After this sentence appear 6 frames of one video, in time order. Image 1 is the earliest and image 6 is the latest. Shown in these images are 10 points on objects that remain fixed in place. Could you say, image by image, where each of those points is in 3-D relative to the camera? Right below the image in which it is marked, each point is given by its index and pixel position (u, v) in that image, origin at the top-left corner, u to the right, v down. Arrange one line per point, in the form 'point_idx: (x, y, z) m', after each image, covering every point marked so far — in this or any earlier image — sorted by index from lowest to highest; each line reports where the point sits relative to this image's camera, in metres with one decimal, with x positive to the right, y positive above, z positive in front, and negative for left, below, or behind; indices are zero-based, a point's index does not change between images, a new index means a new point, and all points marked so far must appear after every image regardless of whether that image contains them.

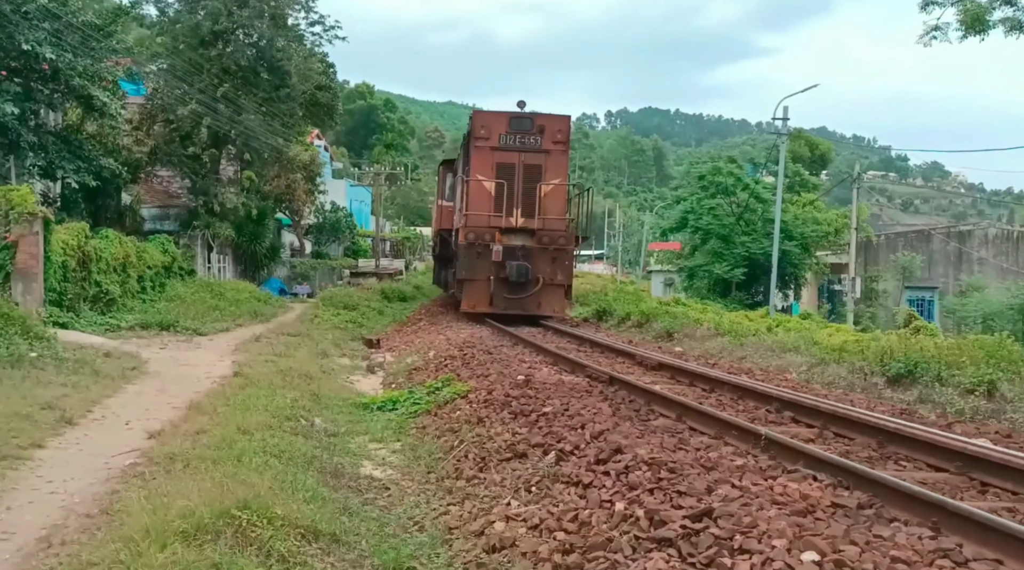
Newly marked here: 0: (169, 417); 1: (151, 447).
0: (-2.9, -1.1, +9.1) m
1: (-2.4, -1.1, +7.3) m
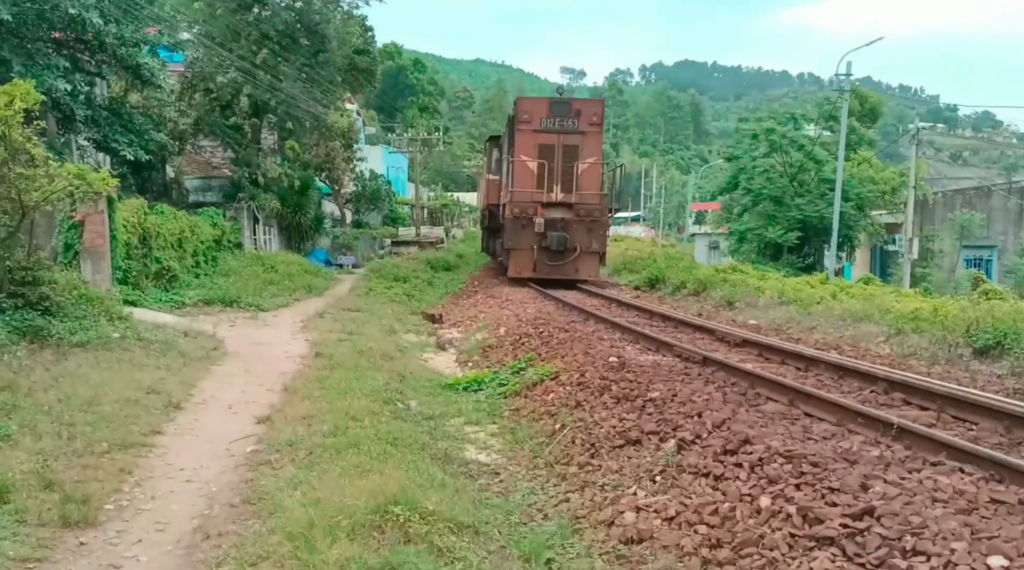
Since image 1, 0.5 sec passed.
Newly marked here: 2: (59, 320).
0: (-2.1, -1.0, +9.2) m
1: (-1.7, -1.0, +7.4) m
2: (-5.3, -0.4, +12.6) m
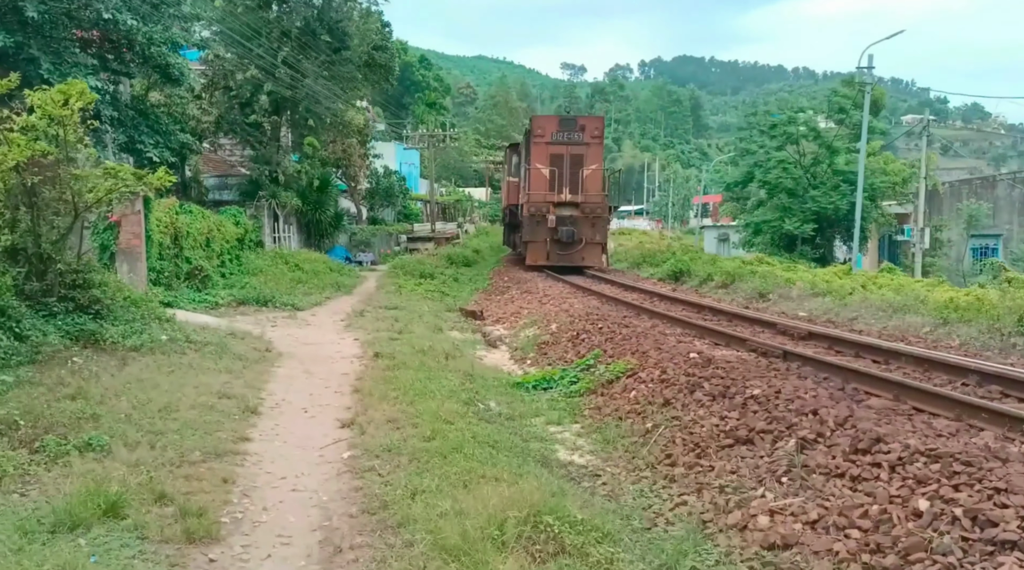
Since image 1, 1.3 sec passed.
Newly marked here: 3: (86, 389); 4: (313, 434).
0: (-1.4, -1.0, +9.1) m
1: (-1.0, -1.0, +7.3) m
2: (-4.6, -0.4, +12.5) m
3: (-3.5, -0.9, +8.9) m
4: (-1.4, -1.1, +7.8) m
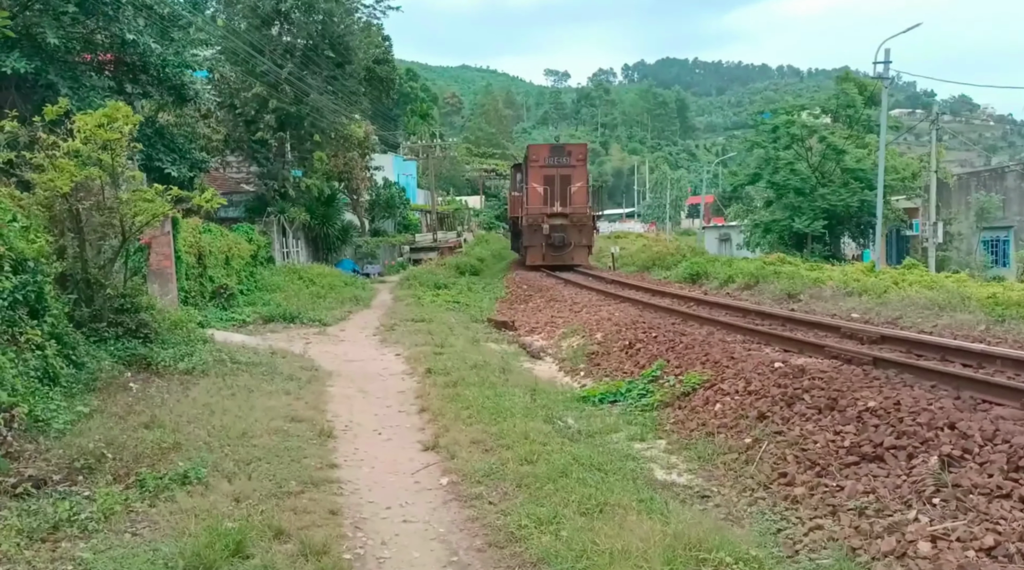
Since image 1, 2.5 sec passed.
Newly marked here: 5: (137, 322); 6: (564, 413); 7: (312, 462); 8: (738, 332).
0: (-0.8, -1.2, +8.8) m
1: (-0.4, -1.2, +6.9) m
2: (-4.0, -0.7, +12.2) m
3: (-2.8, -1.1, +8.6) m
4: (-0.8, -1.2, +7.5) m
5: (-4.3, -0.4, +12.2) m
6: (+0.4, -1.1, +9.1) m
7: (-1.3, -1.2, +7.1) m
8: (+2.6, -0.5, +12.3) m
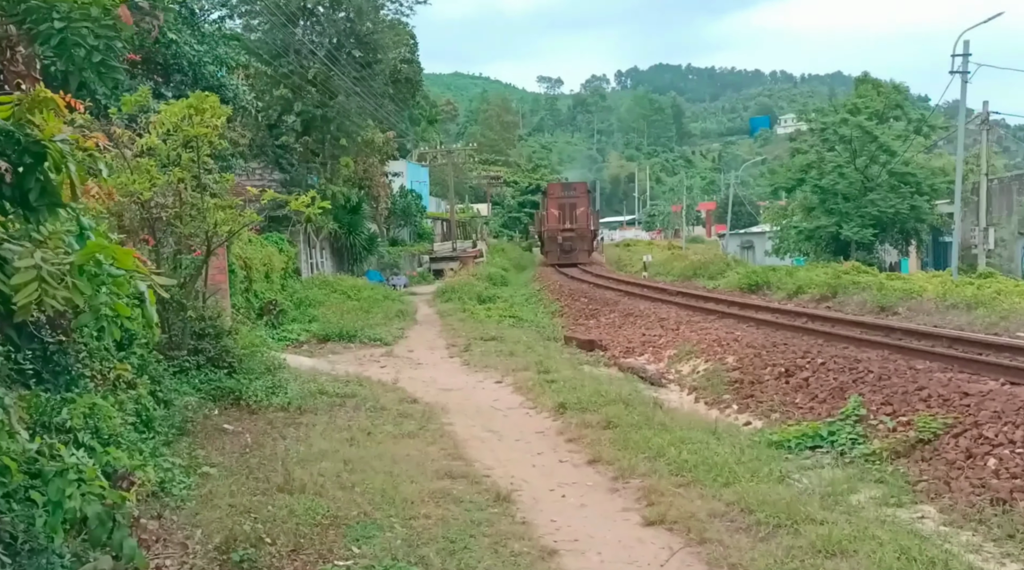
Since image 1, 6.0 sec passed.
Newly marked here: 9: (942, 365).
0: (+0.6, -1.3, +7.1) m
1: (+1.0, -1.3, +5.3) m
2: (-2.6, -0.9, +10.5) m
3: (-1.4, -1.3, +6.9) m
4: (+0.6, -1.4, +5.8) m
5: (-2.9, -0.6, +10.5) m
6: (+1.8, -1.3, +7.4) m
7: (+0.1, -1.3, +5.4) m
8: (+4.0, -0.7, +10.6) m
9: (+4.0, -0.7, +10.1) m
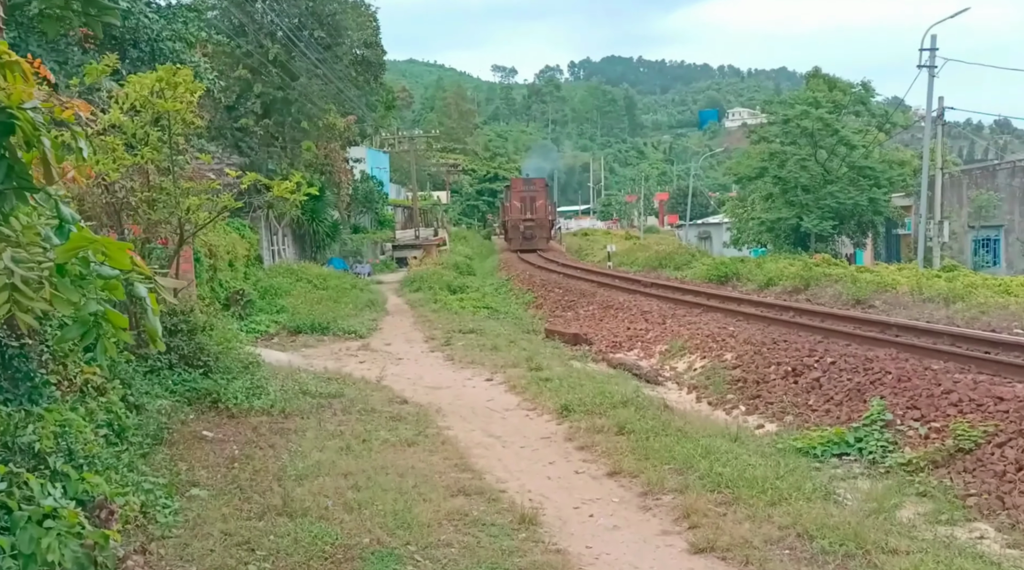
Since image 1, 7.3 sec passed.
0: (+0.7, -1.3, +6.6) m
1: (+1.2, -1.3, +4.8) m
2: (-2.6, -0.9, +9.9) m
3: (-1.3, -1.2, +6.3) m
4: (+0.8, -1.4, +5.3) m
5: (-2.9, -0.6, +9.9) m
6: (+2.0, -1.3, +7.0) m
7: (+0.3, -1.3, +4.9) m
8: (+4.0, -0.7, +10.2) m
9: (+4.0, -0.7, +9.7) m
